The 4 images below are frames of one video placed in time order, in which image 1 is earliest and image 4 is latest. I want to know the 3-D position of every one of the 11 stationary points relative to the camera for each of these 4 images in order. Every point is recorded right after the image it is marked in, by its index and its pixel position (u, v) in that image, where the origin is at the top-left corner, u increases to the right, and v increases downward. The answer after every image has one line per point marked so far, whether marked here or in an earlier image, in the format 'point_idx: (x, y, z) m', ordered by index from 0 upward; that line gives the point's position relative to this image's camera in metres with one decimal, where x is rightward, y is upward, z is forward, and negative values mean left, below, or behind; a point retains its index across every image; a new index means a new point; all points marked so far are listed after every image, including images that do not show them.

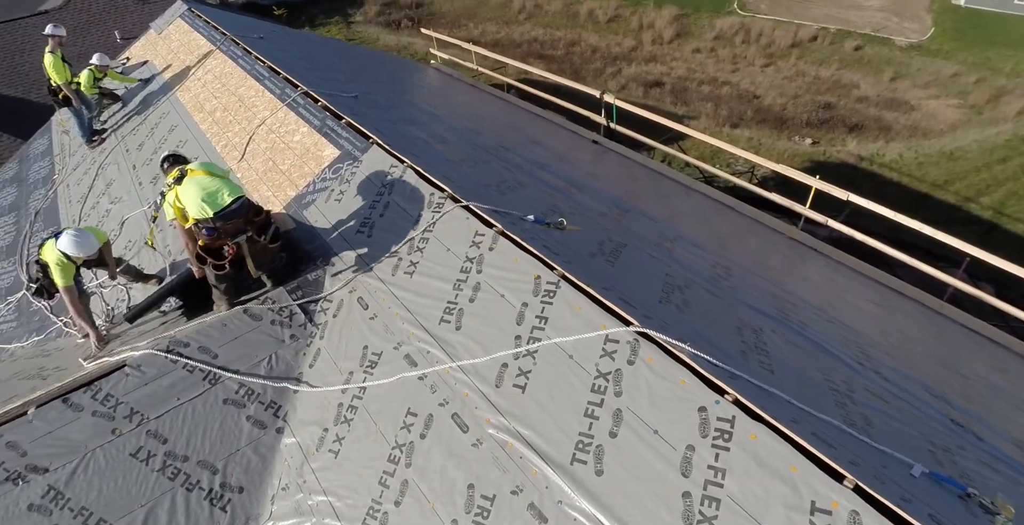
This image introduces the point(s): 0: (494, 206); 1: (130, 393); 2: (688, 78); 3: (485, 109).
0: (-0.1, +0.5, +5.3) m
1: (-3.3, -1.1, +4.6) m
2: (+5.8, +6.2, +17.9) m
3: (-0.5, +3.0, +10.4) m
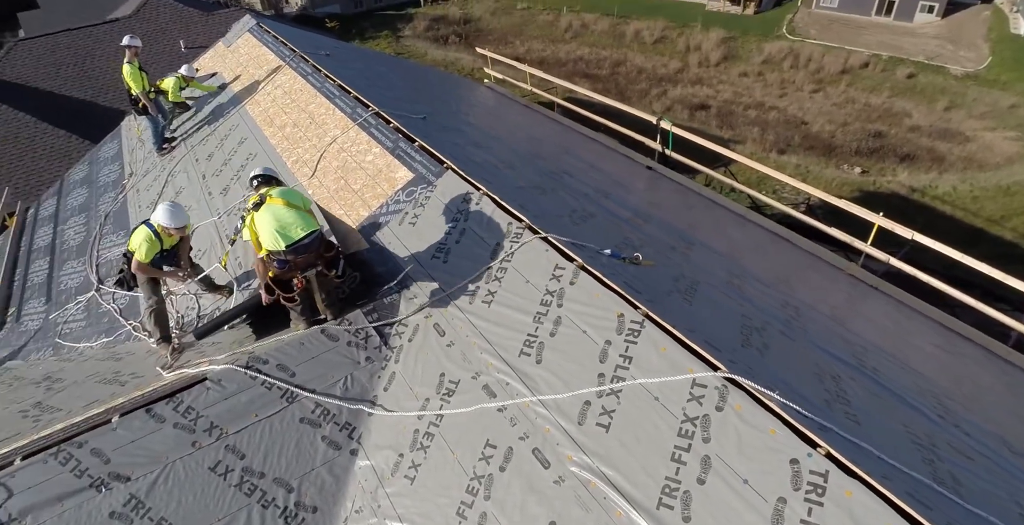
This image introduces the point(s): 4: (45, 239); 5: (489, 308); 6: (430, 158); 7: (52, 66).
0: (+0.6, +0.2, +5.3) m
1: (-2.7, -1.3, +4.7) m
2: (+7.3, +5.3, +17.8) m
3: (+0.5, +2.6, +10.5) m
4: (-8.8, +0.4, +10.1) m
5: (-0.2, -0.4, +4.9) m
6: (-0.9, +1.2, +6.2) m
7: (-12.8, +5.5, +14.9) m
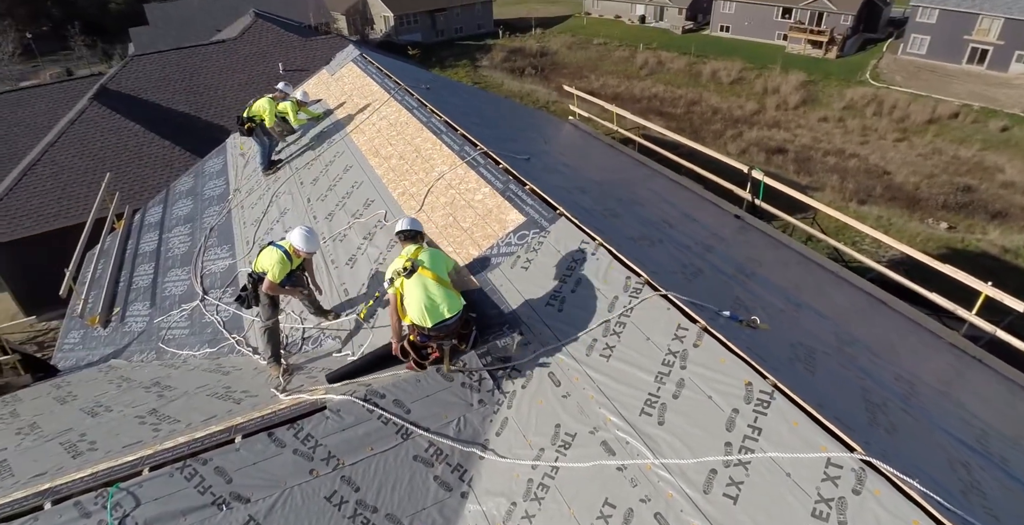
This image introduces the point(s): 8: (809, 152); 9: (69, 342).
0: (+1.7, -0.3, +5.2) m
1: (-1.7, -1.6, +4.8) m
2: (+9.8, +3.7, +17.3) m
3: (+2.2, +1.8, +10.5) m
4: (-7.3, +0.3, +10.8) m
5: (+0.9, -0.9, +4.9) m
6: (+0.3, +0.7, +6.2) m
7: (-10.4, +5.4, +16.0) m
8: (+9.6, +3.5, +17.1) m
9: (-8.3, -1.5, +9.9) m
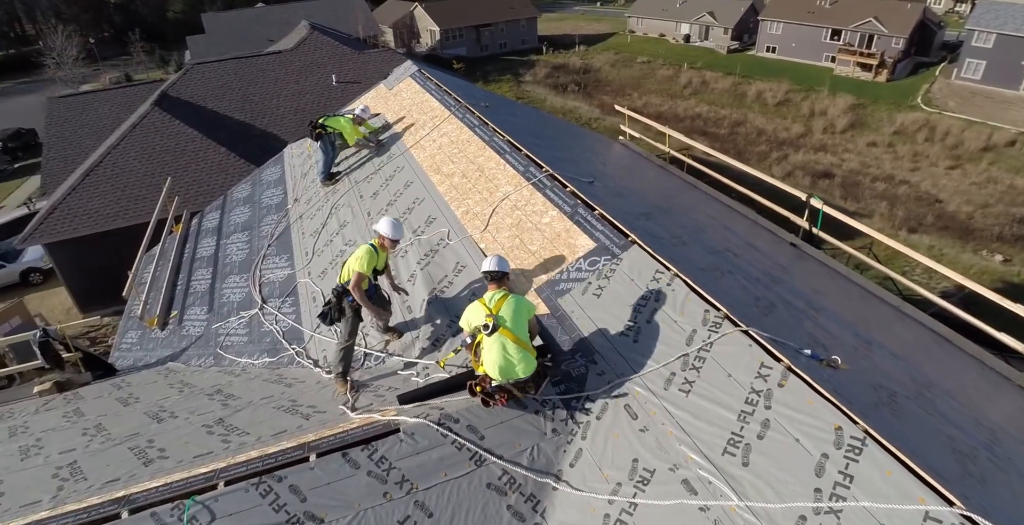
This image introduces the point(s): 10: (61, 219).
0: (+2.5, -0.7, +5.1) m
1: (-1.0, -1.8, +4.8) m
2: (+11.1, +2.8, +16.9) m
3: (+3.3, +1.4, +10.4) m
4: (-6.3, +0.2, +11.0) m
5: (+1.6, -1.2, +4.8) m
6: (+1.2, +0.4, +6.2) m
7: (-9.0, +5.3, +16.5) m
8: (+10.9, +2.7, +16.7) m
9: (-7.4, -1.5, +10.2) m
10: (-10.9, +1.1, +12.9) m
